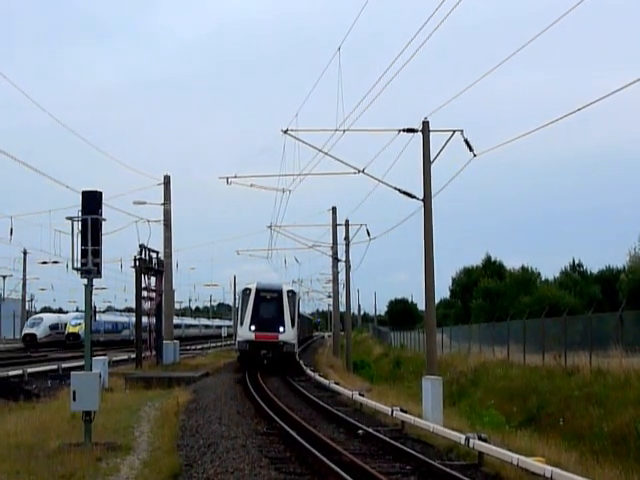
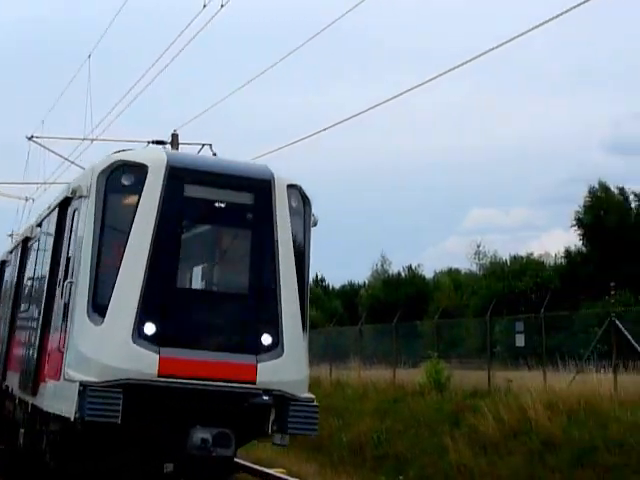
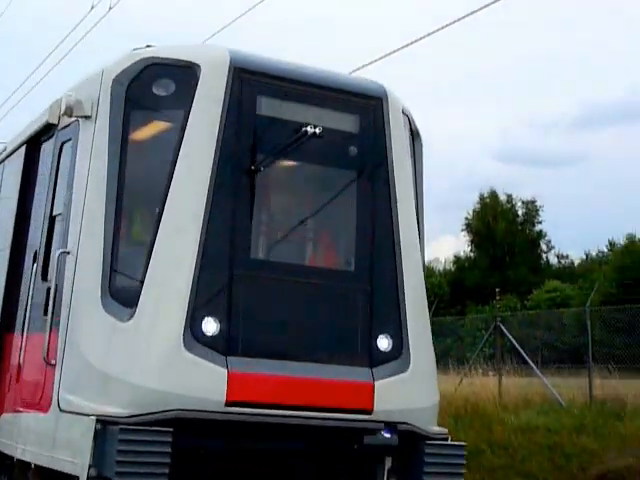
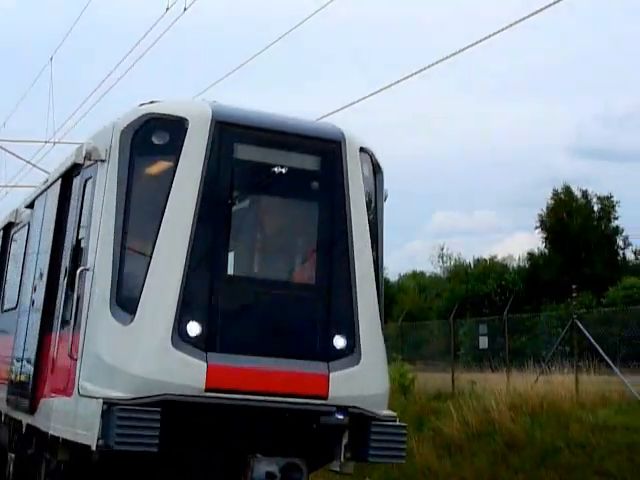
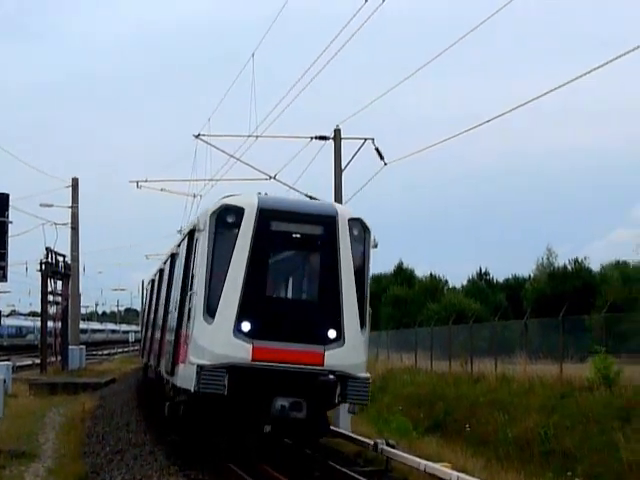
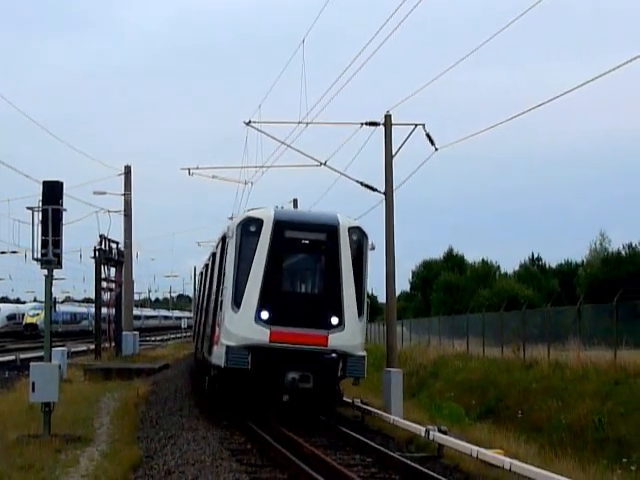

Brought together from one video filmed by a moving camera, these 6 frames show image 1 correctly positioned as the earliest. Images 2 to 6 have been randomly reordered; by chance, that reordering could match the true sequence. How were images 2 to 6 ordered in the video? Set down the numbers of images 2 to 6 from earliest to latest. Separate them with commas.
6, 5, 2, 4, 3
